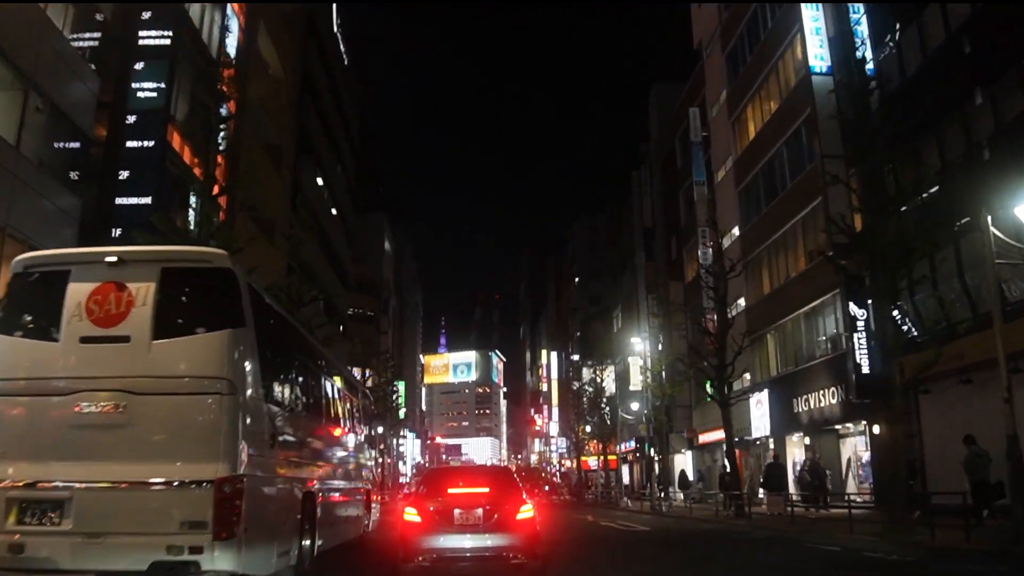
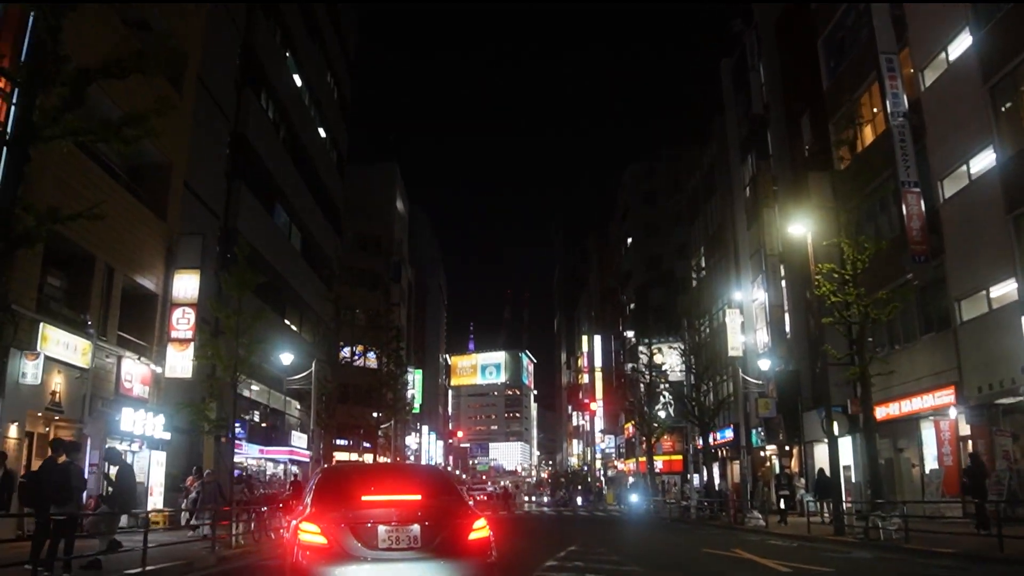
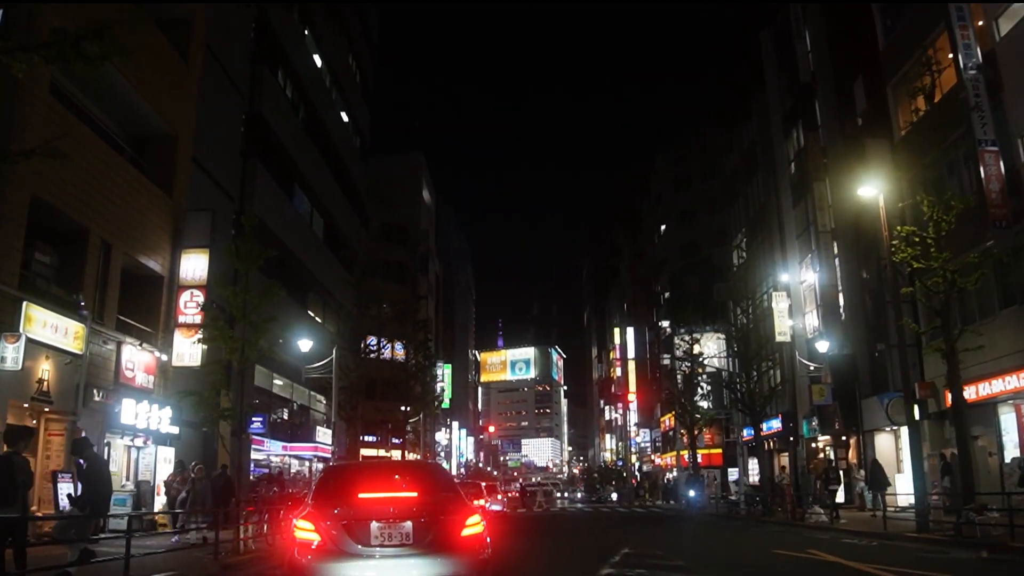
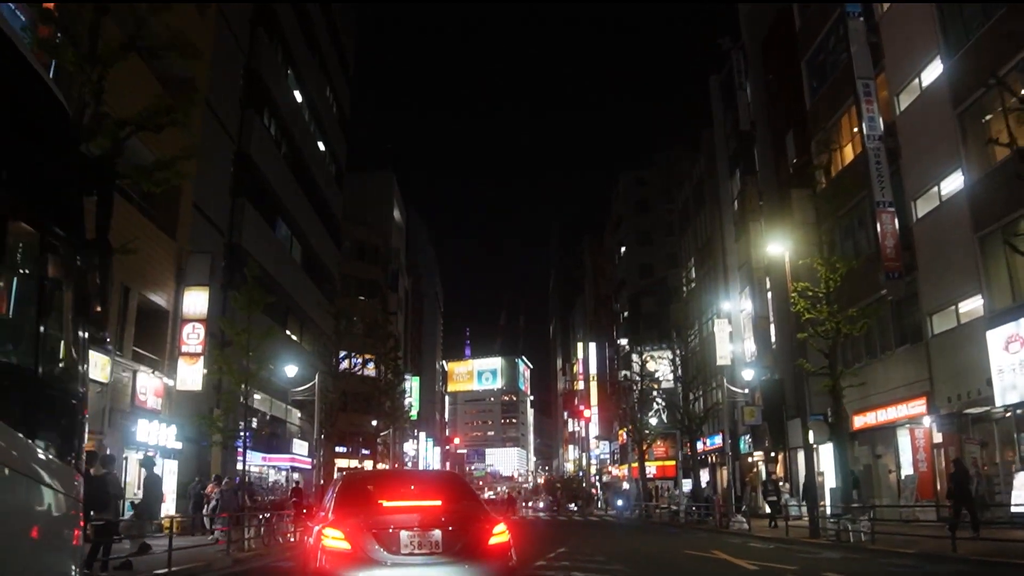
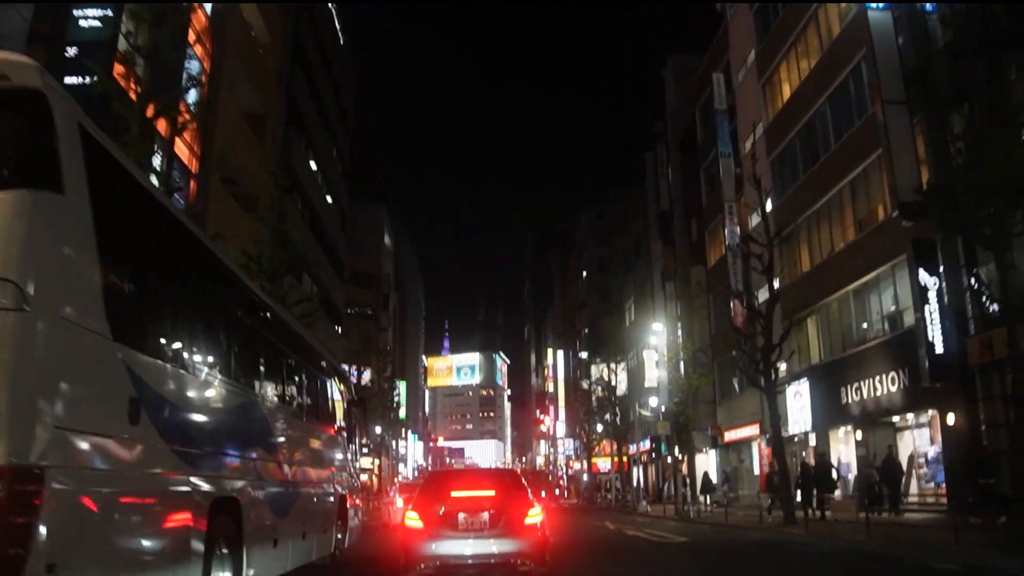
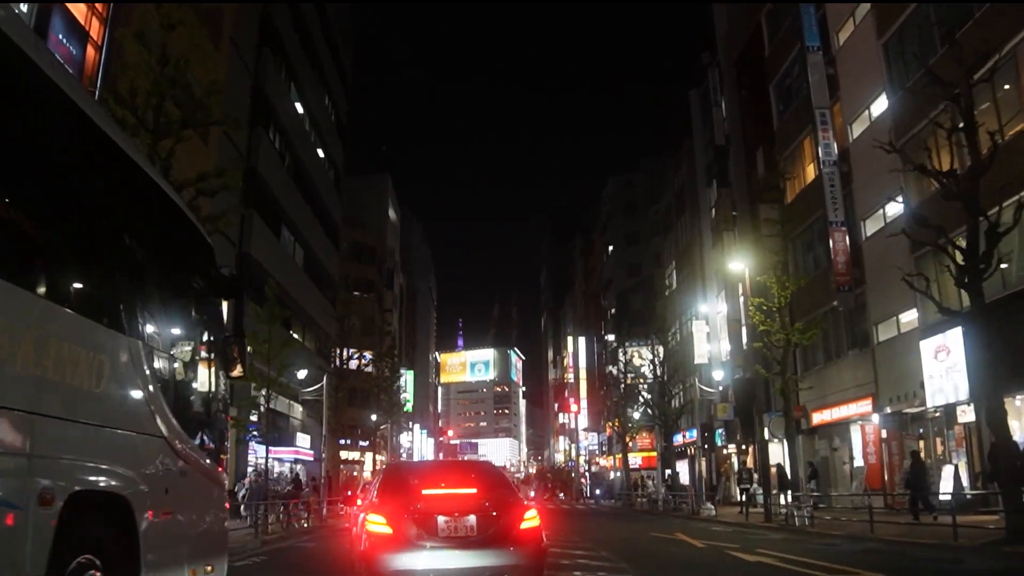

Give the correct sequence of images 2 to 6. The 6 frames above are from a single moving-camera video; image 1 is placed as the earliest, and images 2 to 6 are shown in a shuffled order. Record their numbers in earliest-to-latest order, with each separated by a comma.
5, 6, 4, 2, 3
